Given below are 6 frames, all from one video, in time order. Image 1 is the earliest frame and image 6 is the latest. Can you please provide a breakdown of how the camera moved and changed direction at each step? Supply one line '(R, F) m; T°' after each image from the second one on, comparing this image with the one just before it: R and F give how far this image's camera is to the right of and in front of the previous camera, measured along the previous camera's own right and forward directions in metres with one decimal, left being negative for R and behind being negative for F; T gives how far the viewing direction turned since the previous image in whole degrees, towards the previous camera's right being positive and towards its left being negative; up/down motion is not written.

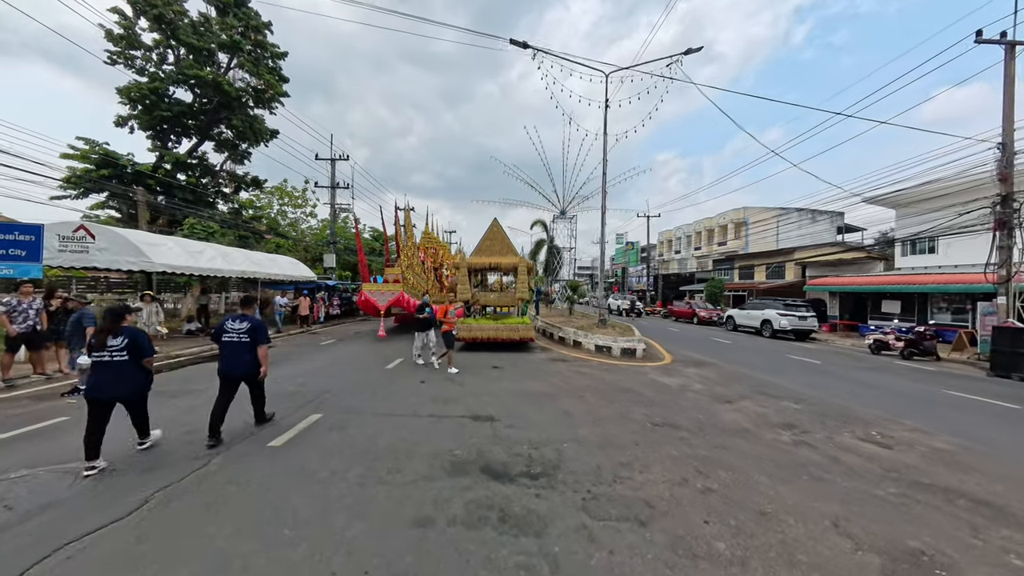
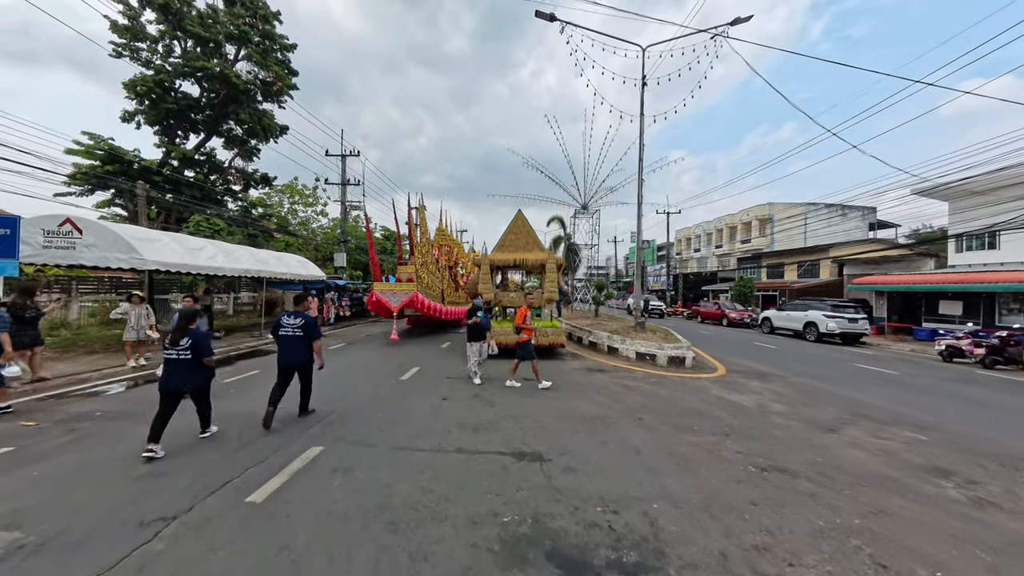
(-0.5, +1.3) m; -2°
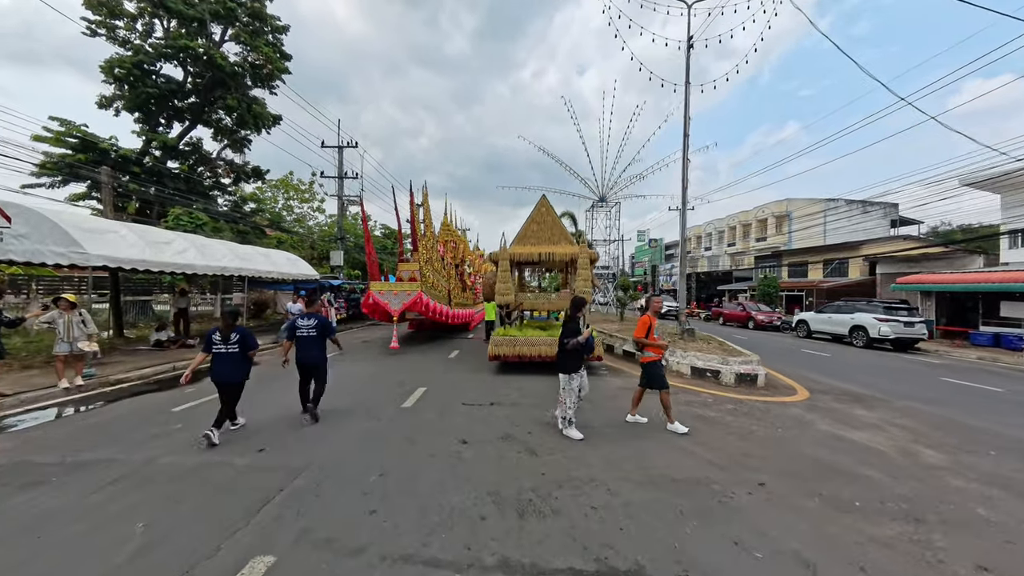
(-0.6, +1.9) m; 0°
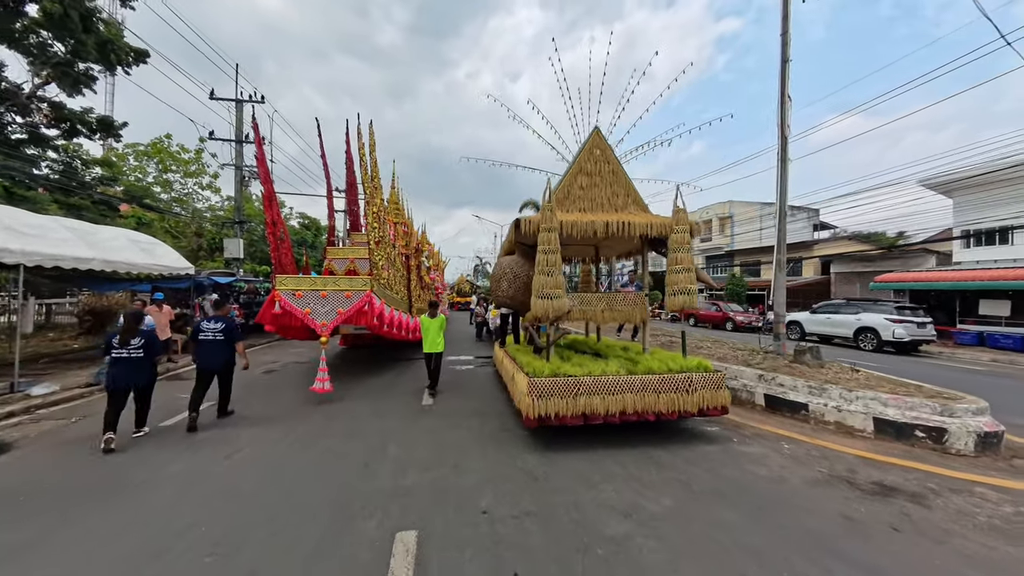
(-1.5, +4.4) m; +10°
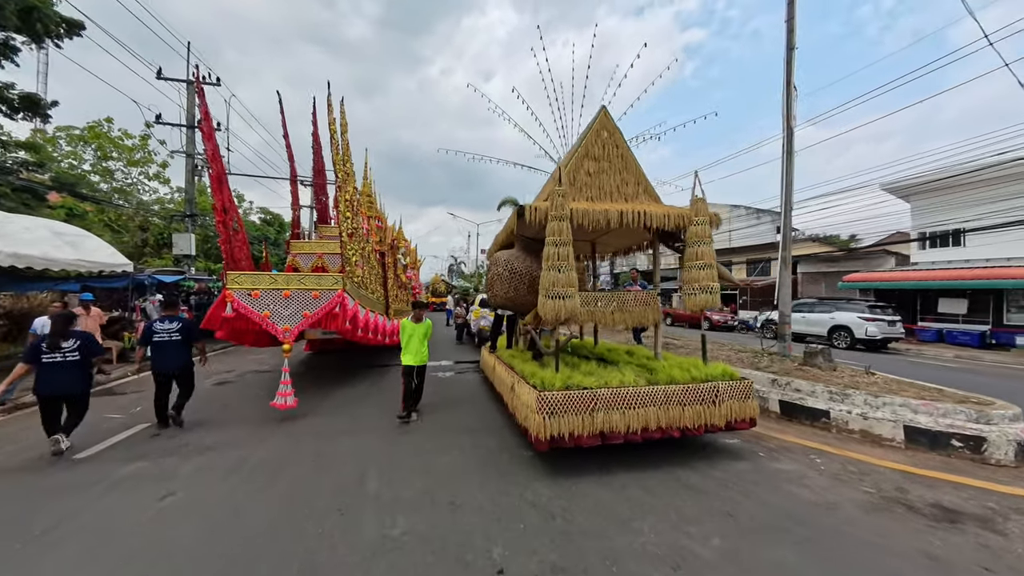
(-0.3, +0.7) m; +4°
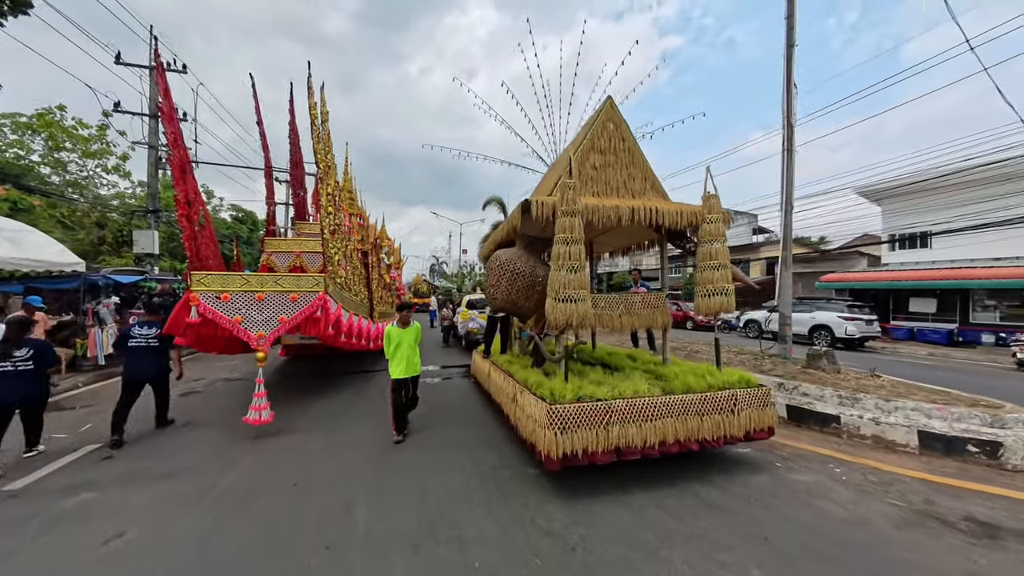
(-0.3, +0.4) m; +3°
